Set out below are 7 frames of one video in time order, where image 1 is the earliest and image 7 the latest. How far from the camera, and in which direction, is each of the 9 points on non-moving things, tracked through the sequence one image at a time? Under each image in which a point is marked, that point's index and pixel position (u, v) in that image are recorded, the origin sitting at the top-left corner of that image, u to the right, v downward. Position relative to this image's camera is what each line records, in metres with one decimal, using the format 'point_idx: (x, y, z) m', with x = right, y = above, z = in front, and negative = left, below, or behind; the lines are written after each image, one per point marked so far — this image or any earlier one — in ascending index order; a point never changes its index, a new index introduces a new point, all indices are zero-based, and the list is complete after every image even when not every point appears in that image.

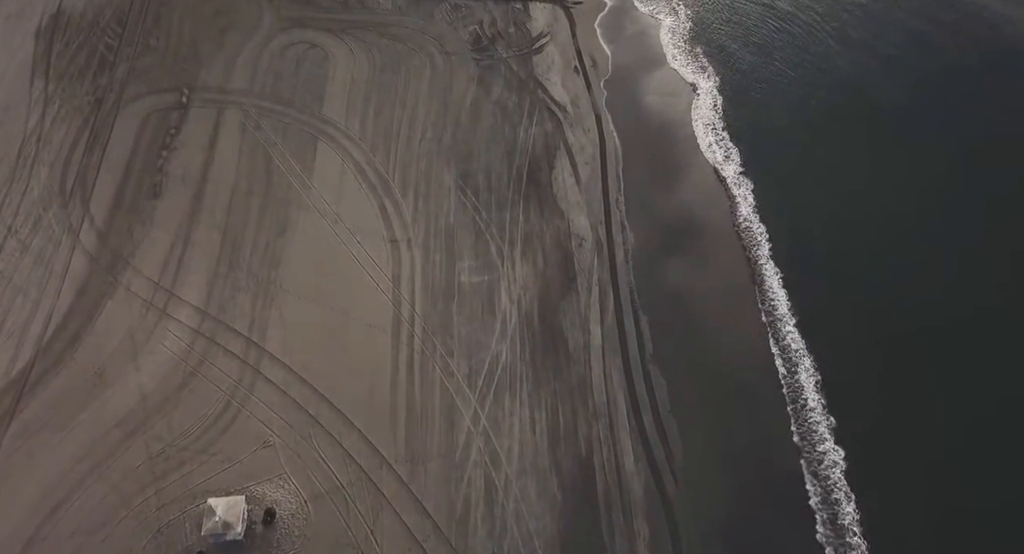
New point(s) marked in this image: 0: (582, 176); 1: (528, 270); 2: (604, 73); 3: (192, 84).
0: (+1.0, +1.5, +12.0) m
1: (+0.2, +0.1, +10.8) m
2: (+1.6, +3.4, +13.6) m
3: (-4.9, +3.0, +12.6) m
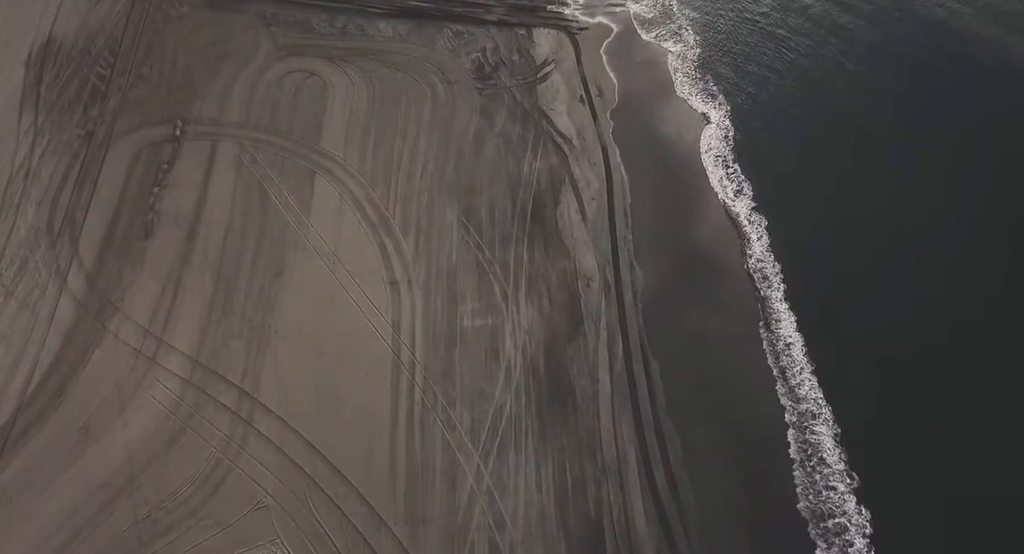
0: (+1.1, +0.9, +11.6) m
1: (+0.3, -0.5, +10.4) m
2: (+1.6, +2.8, +13.2) m
3: (-4.9, +2.4, +12.2) m
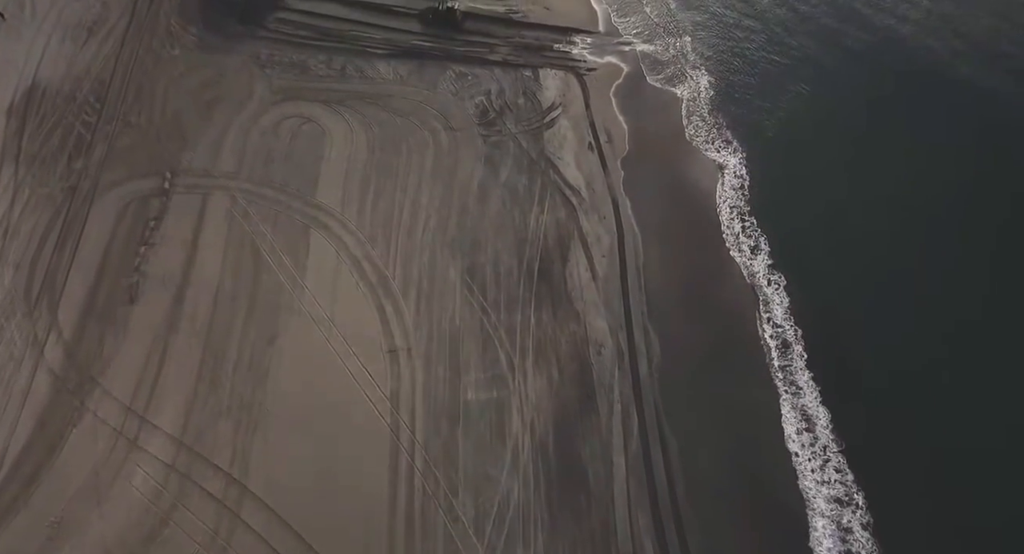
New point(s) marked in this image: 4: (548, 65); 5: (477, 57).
0: (+1.2, +0.1, +11.0) m
1: (+0.4, -1.3, +9.7) m
2: (+1.7, +1.9, +12.6) m
3: (-4.8, +1.6, +11.6) m
4: (+0.6, +3.6, +13.9) m
5: (-0.6, +3.8, +13.9) m
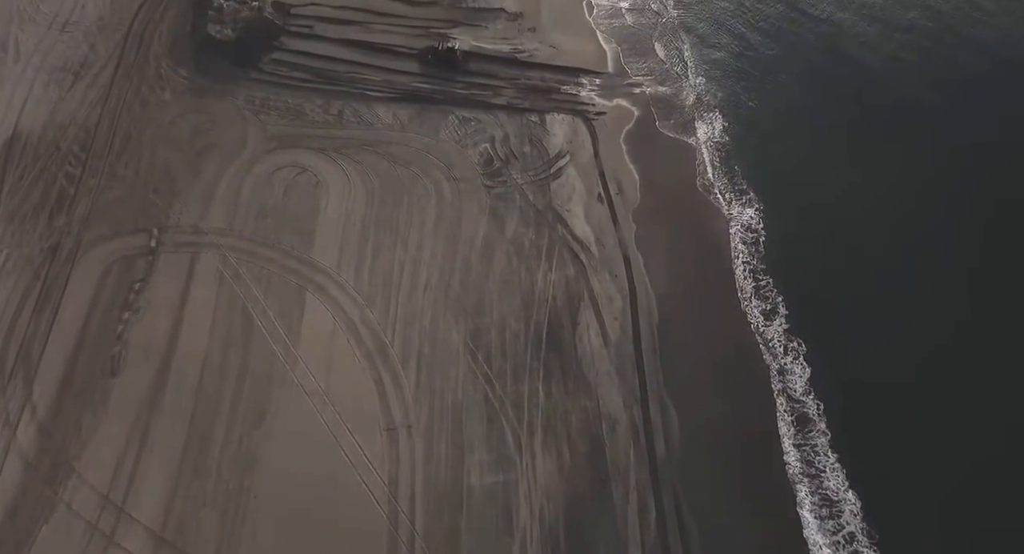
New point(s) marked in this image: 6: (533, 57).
0: (+1.3, -0.7, +10.4) m
1: (+0.4, -2.1, +9.1) m
2: (+1.8, +1.1, +12.0) m
3: (-4.7, +0.7, +11.0) m
4: (+0.7, +2.7, +13.3) m
5: (-0.5, +2.9, +13.3) m
6: (+0.4, +3.8, +14.1) m
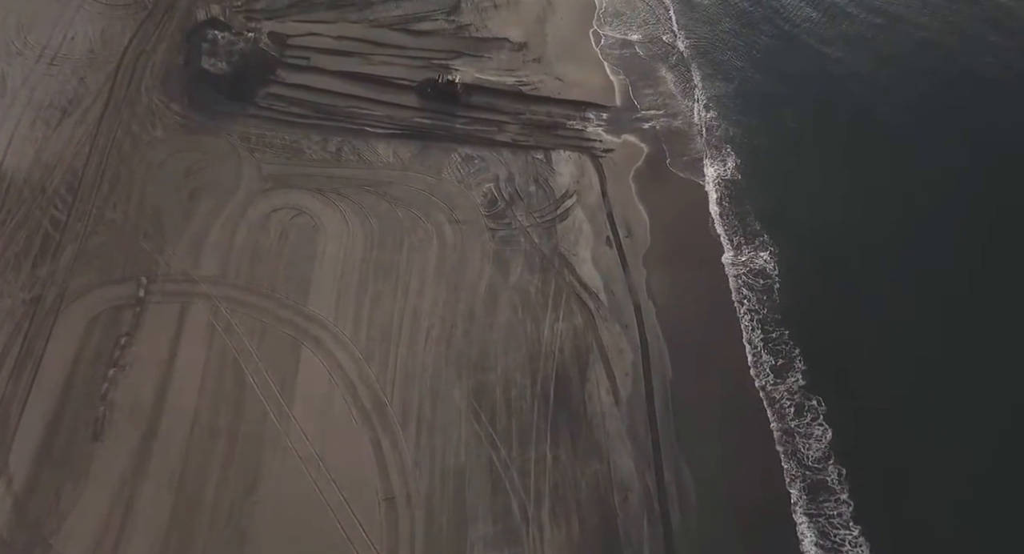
0: (+1.3, -1.4, +9.9) m
1: (+0.5, -2.7, +8.5) m
2: (+1.9, +0.4, +11.5) m
3: (-4.6, +0.1, +10.5) m
4: (+0.8, +2.1, +12.8) m
5: (-0.4, +2.2, +12.9) m
6: (+0.4, +3.1, +13.6) m
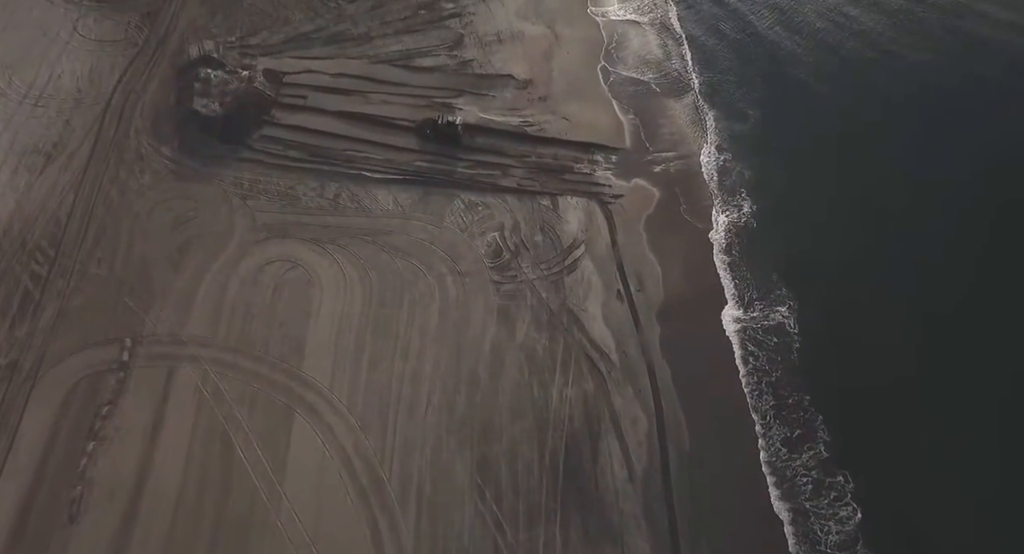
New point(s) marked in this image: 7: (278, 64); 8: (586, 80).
0: (+1.4, -2.1, +9.2) m
1: (+0.6, -3.4, +7.9) m
2: (+1.9, -0.3, +10.9) m
3: (-4.6, -0.7, +9.9) m
4: (+0.9, +1.3, +12.3) m
5: (-0.4, +1.4, +12.3) m
6: (+0.5, +2.3, +13.1) m
7: (-3.9, +3.6, +13.6) m
8: (+1.3, +3.4, +13.9) m
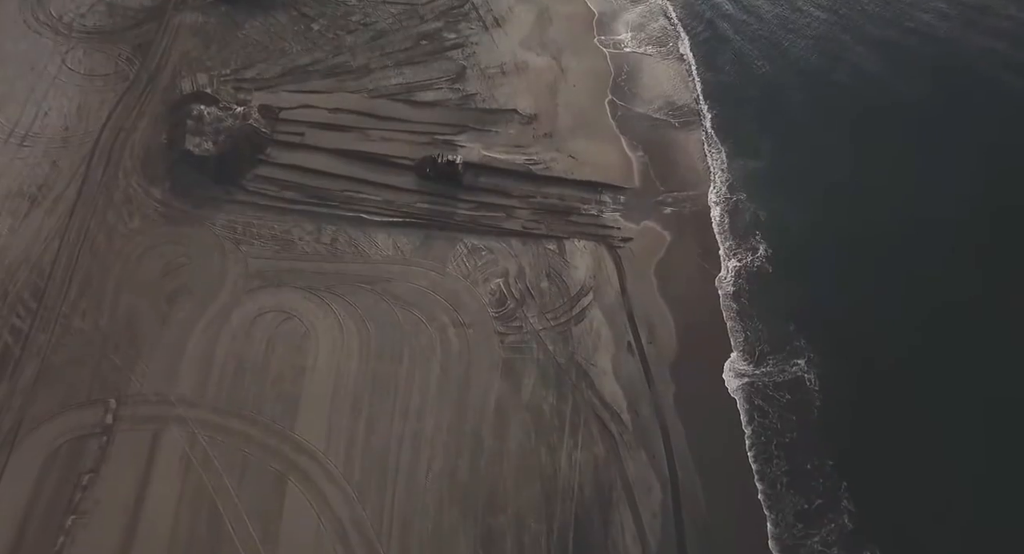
0: (+1.5, -2.8, +8.7) m
1: (+0.6, -4.1, +7.4) m
2: (+2.0, -1.0, +10.4) m
3: (-4.5, -1.3, +9.4) m
4: (+0.9, +0.6, +11.8) m
5: (-0.3, +0.8, +11.8) m
6: (+0.6, +1.7, +12.6) m
7: (-3.8, +2.9, +13.1) m
8: (+1.3, +2.7, +13.5) m
